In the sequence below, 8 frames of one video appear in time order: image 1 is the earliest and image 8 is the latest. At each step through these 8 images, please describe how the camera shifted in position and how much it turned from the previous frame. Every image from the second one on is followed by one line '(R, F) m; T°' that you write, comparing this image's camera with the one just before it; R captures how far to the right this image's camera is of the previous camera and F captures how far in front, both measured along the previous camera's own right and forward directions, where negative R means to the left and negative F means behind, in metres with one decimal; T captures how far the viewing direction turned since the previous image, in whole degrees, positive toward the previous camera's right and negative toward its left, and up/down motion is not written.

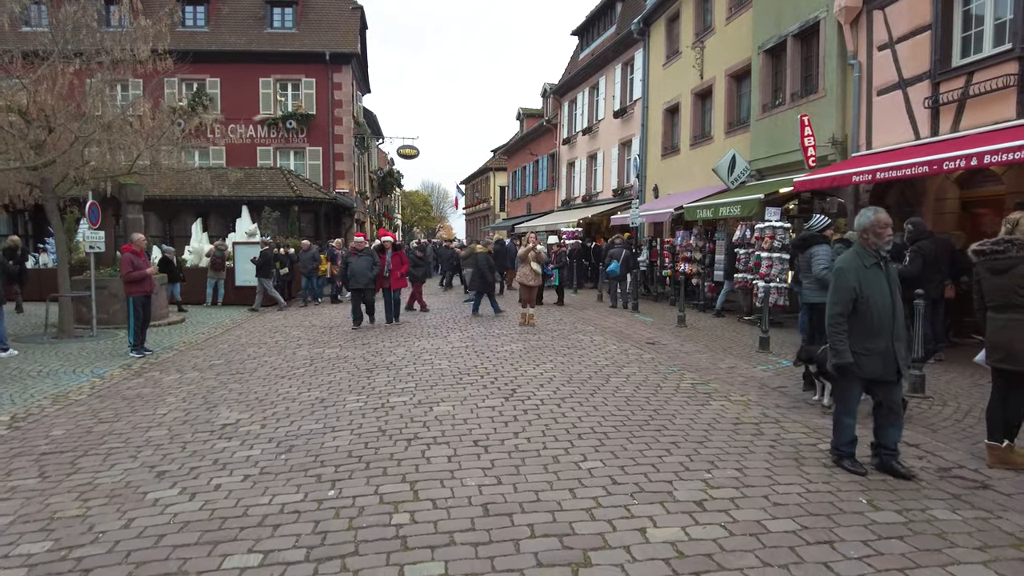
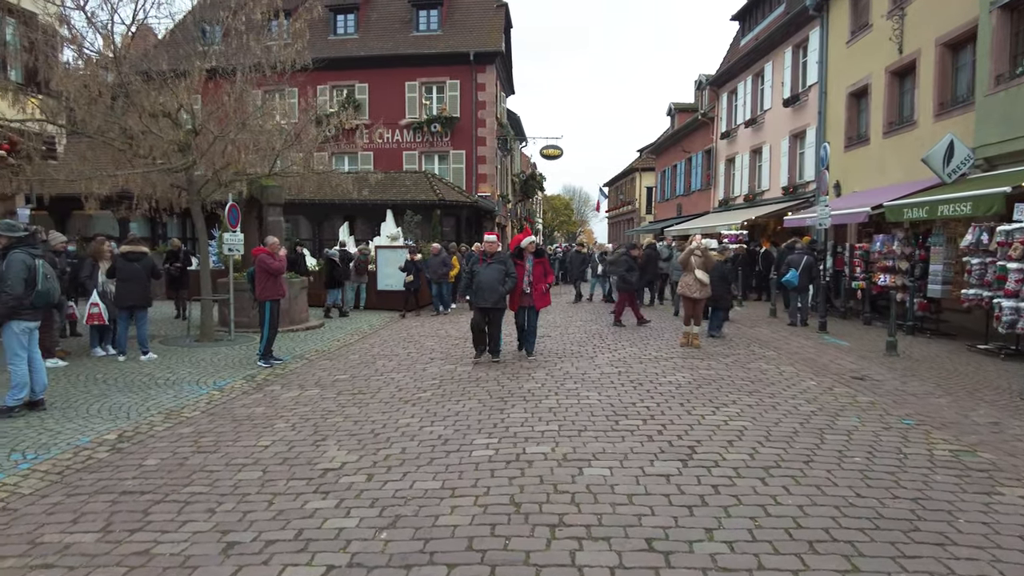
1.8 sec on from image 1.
(-0.3, +1.4) m; -12°
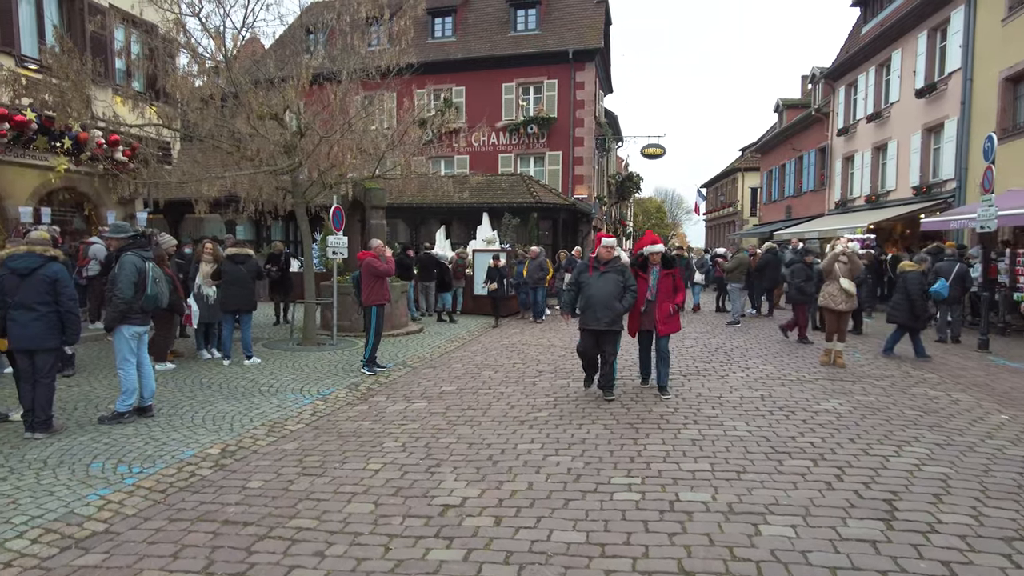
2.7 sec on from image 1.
(-0.4, +0.7) m; -7°
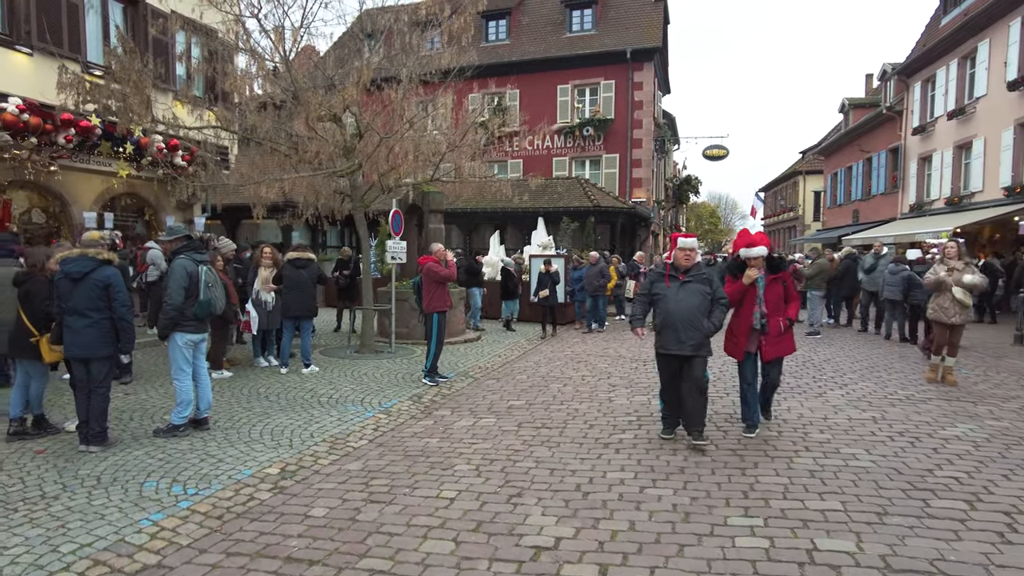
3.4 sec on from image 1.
(-0.3, +0.6) m; -4°
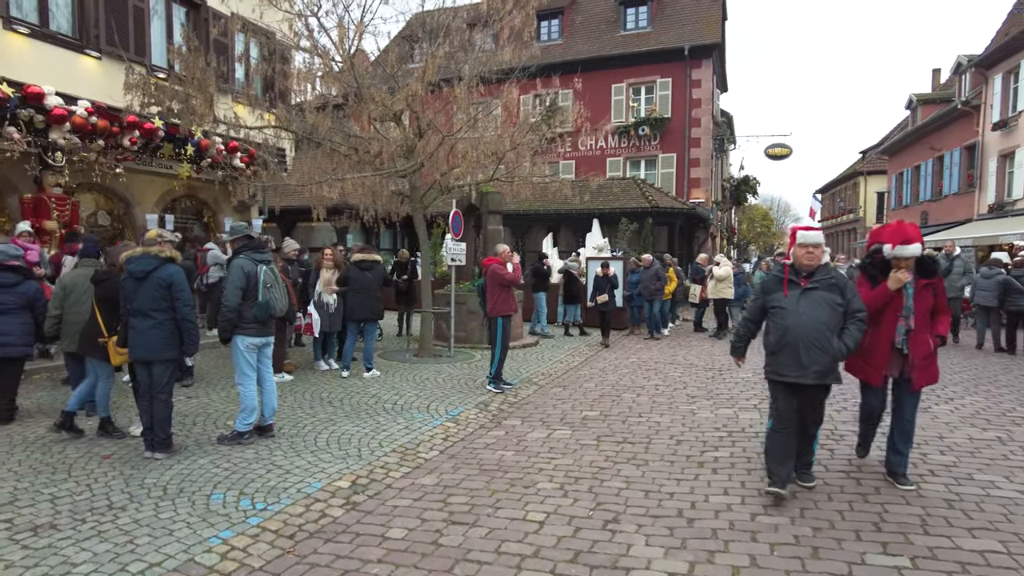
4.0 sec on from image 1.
(-0.3, +0.4) m; -4°
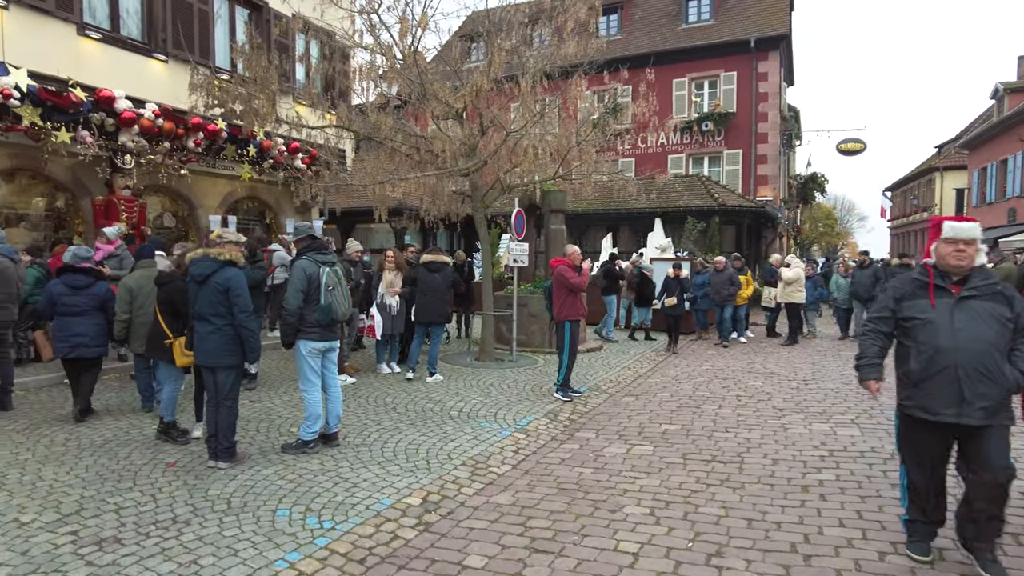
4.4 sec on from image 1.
(-0.2, +0.4) m; -4°
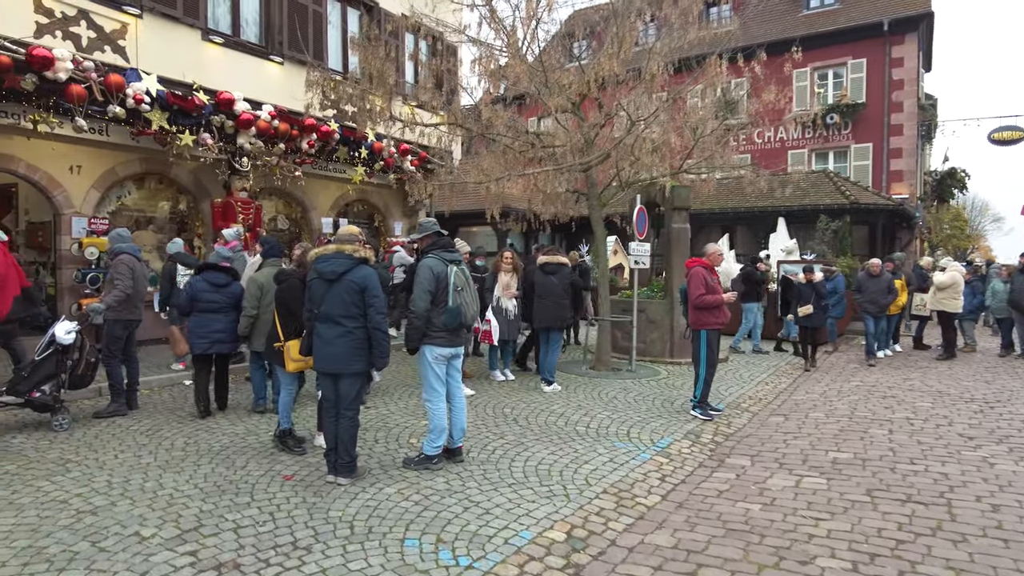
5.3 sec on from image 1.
(-0.4, +0.6) m; -8°
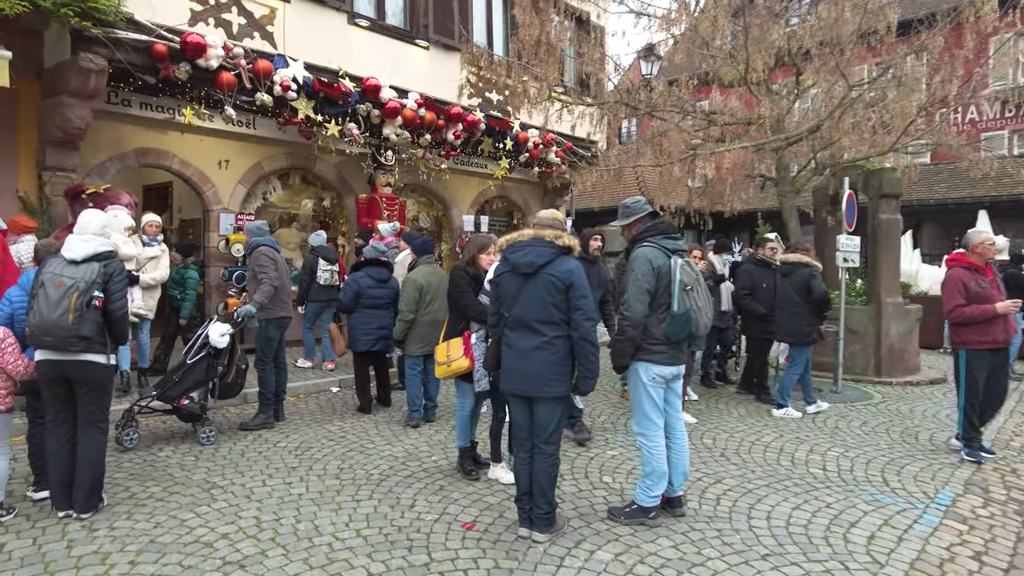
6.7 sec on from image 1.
(-0.7, +1.1) m; -10°
